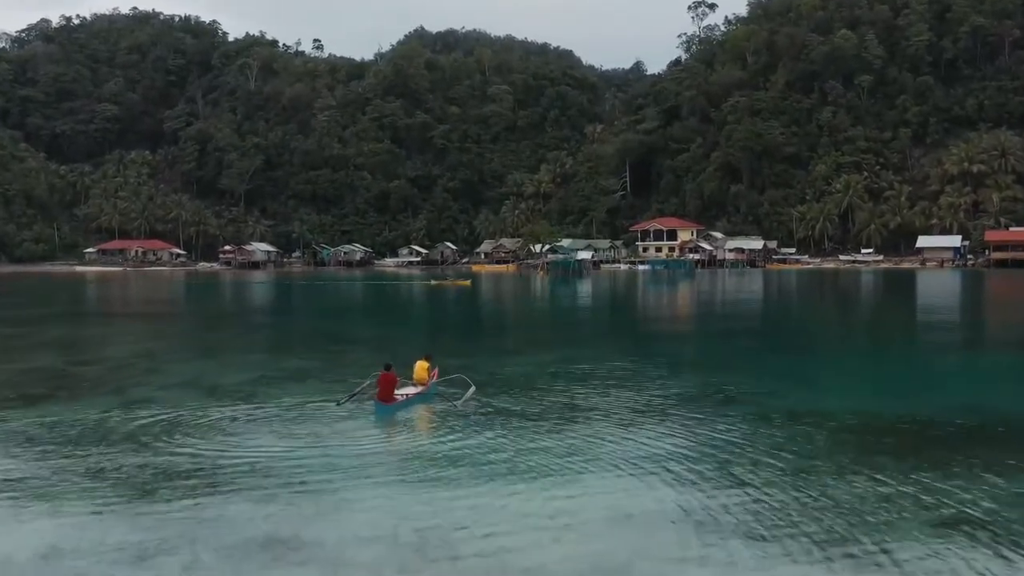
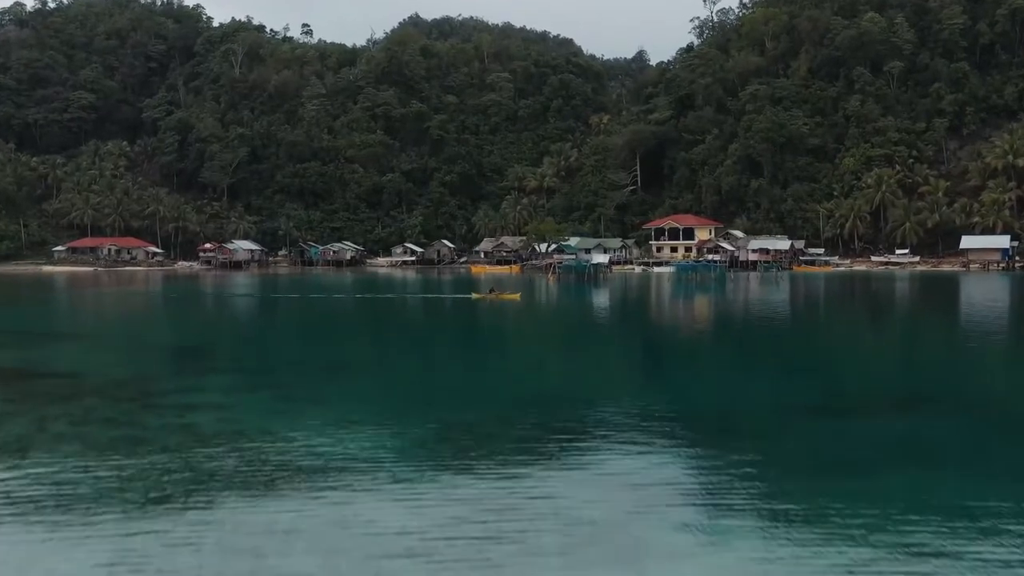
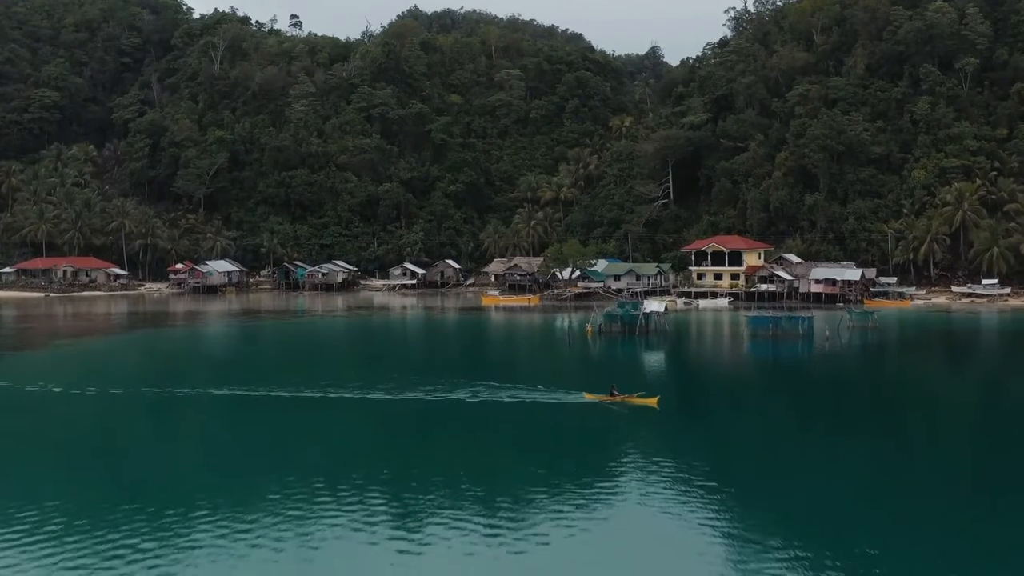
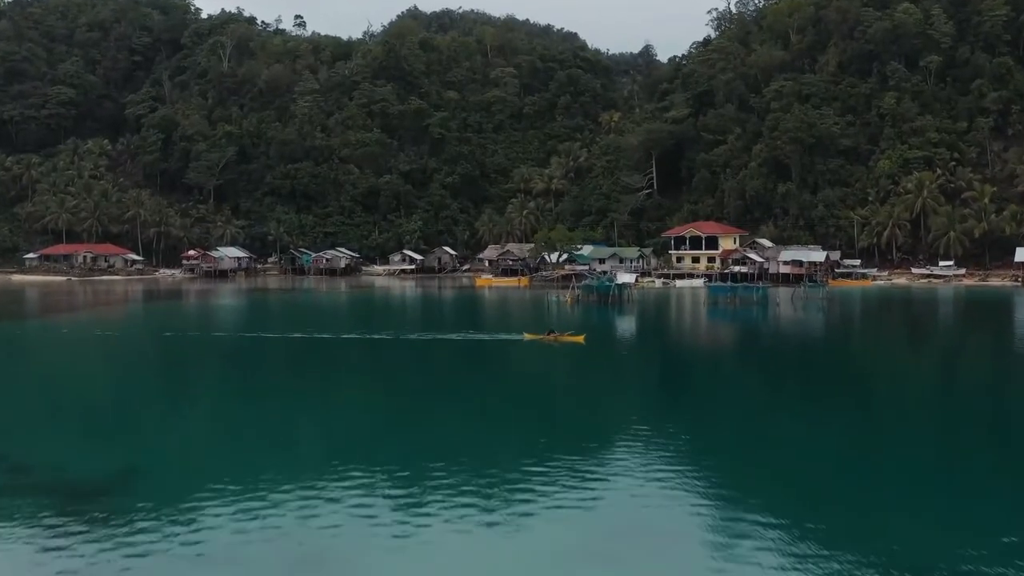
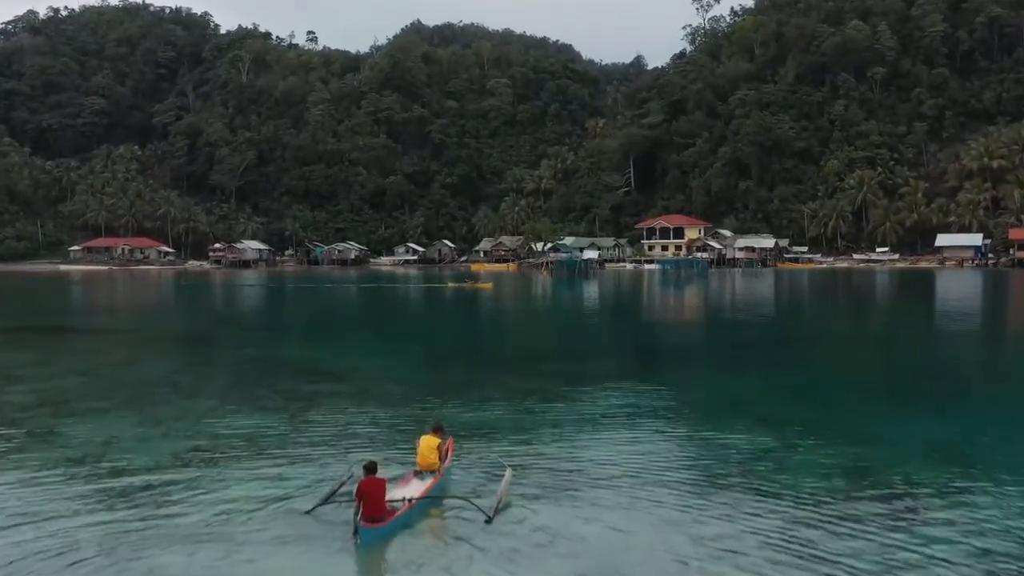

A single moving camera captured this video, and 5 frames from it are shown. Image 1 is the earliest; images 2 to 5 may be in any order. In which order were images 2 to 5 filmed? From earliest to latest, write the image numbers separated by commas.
5, 2, 4, 3
